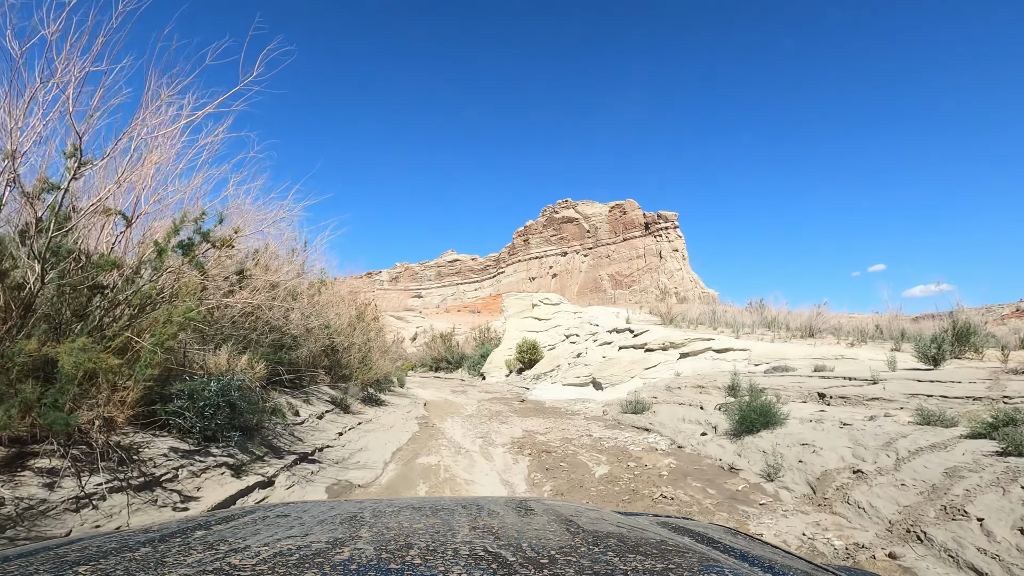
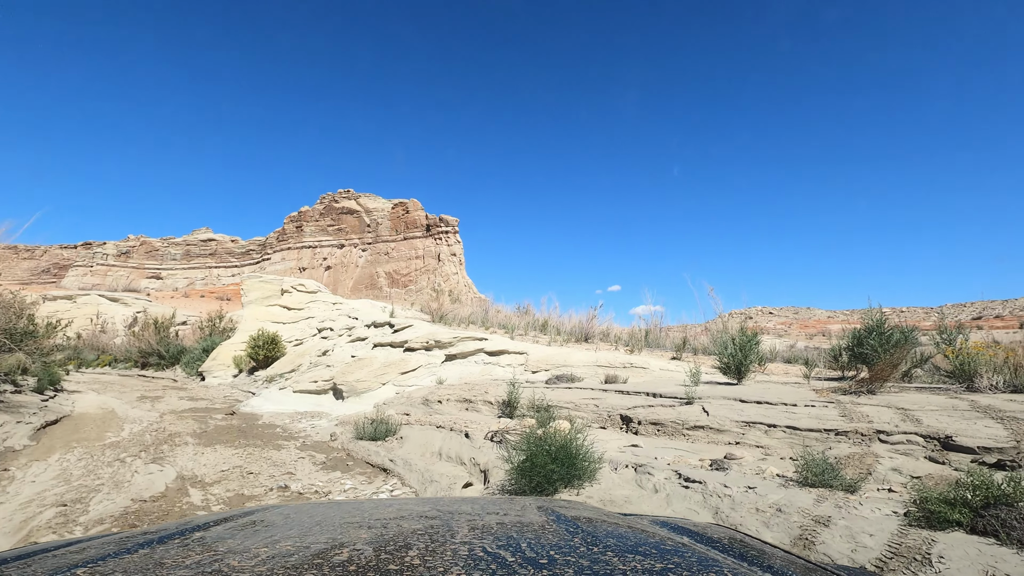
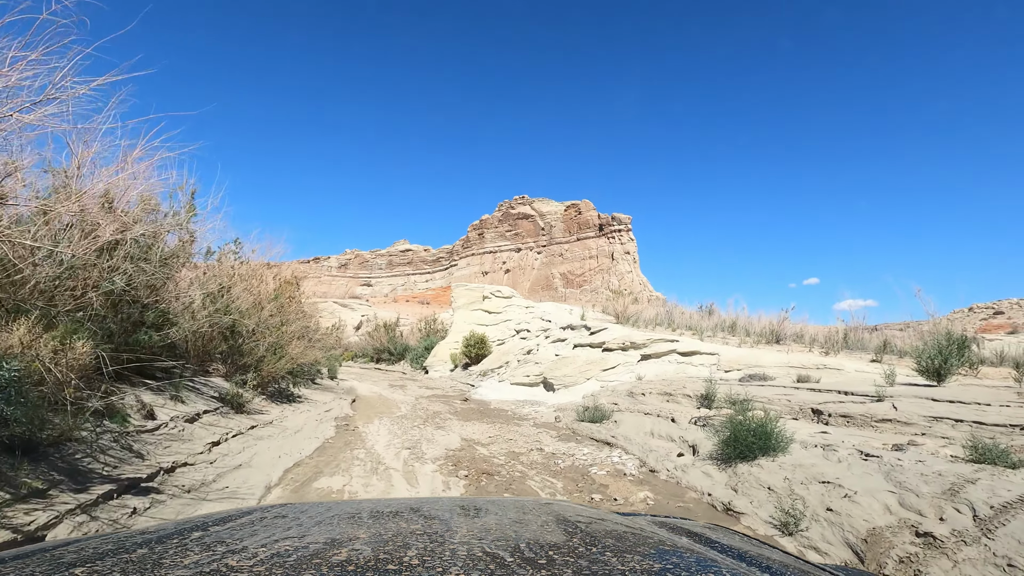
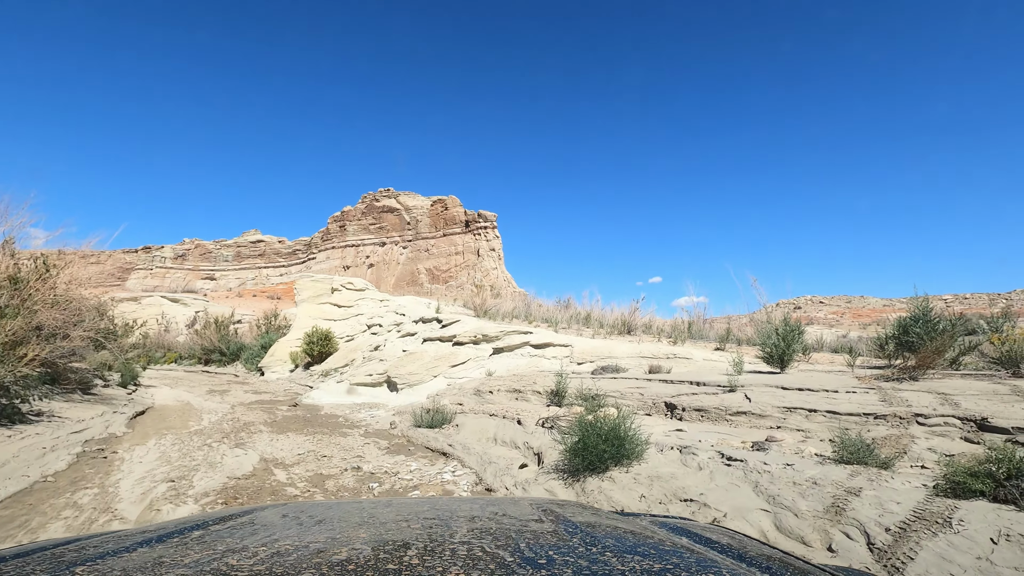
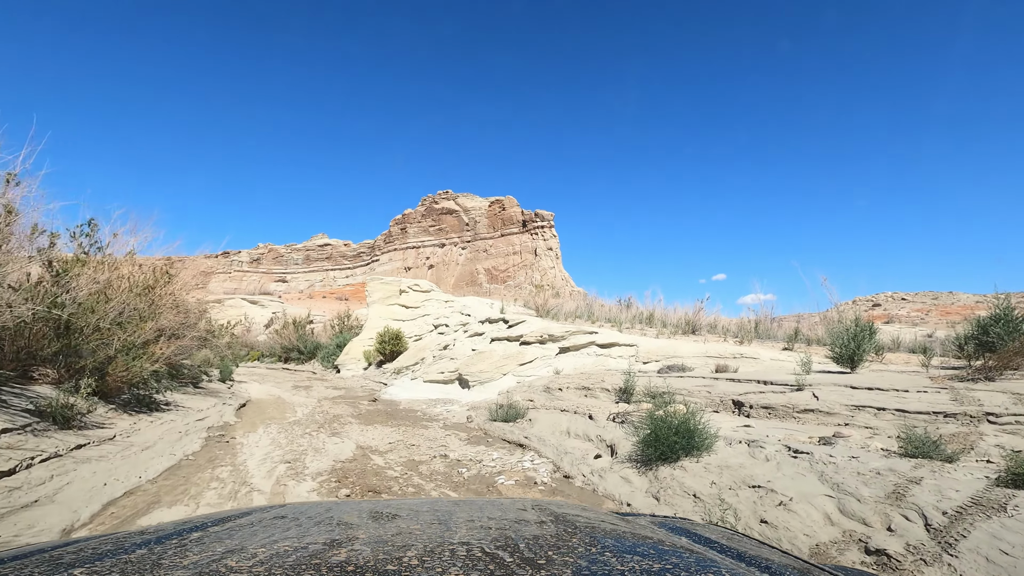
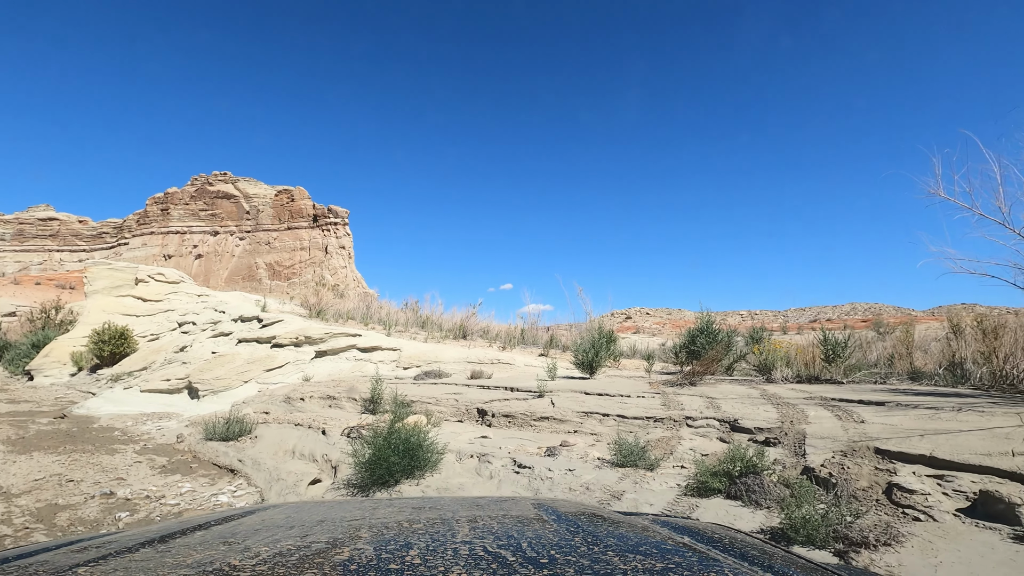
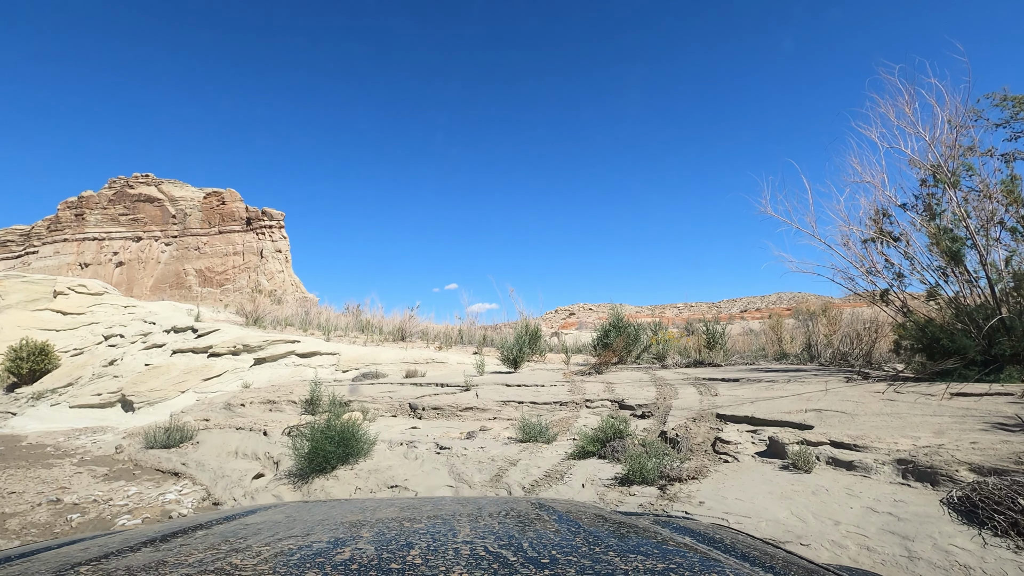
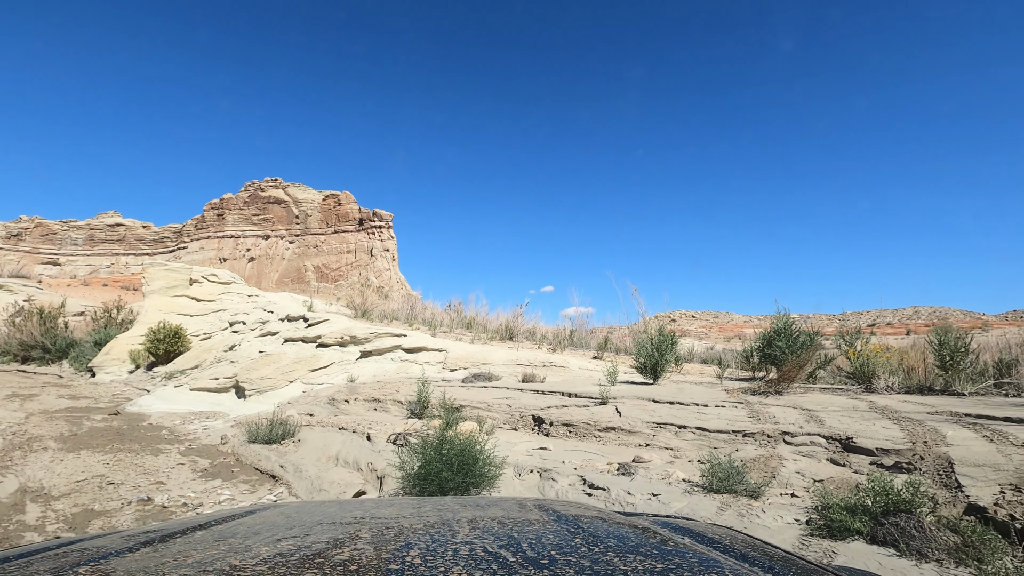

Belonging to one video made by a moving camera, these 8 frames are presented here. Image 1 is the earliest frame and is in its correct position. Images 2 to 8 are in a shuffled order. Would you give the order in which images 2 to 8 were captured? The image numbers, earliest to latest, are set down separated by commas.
3, 5, 4, 2, 8, 6, 7
